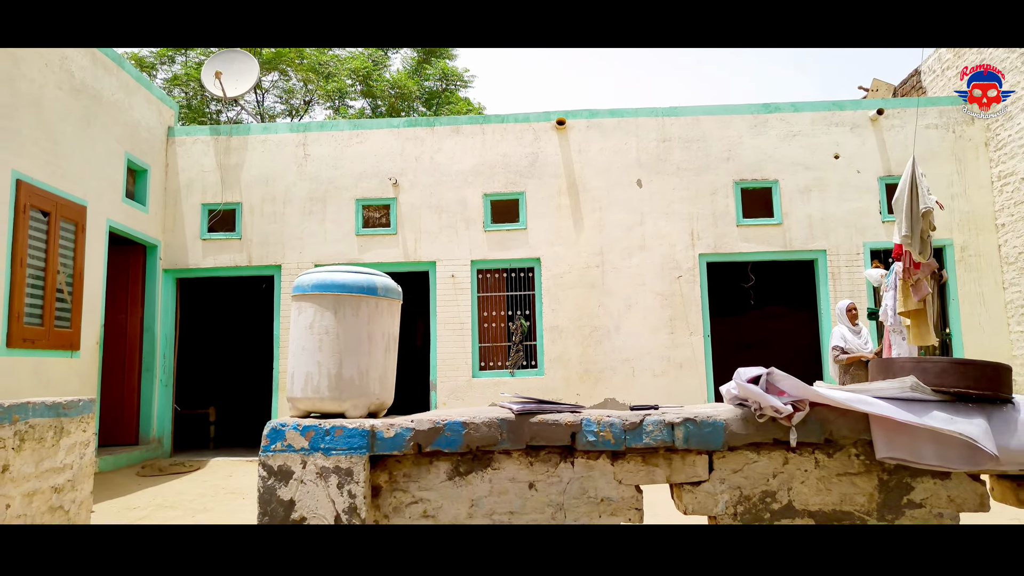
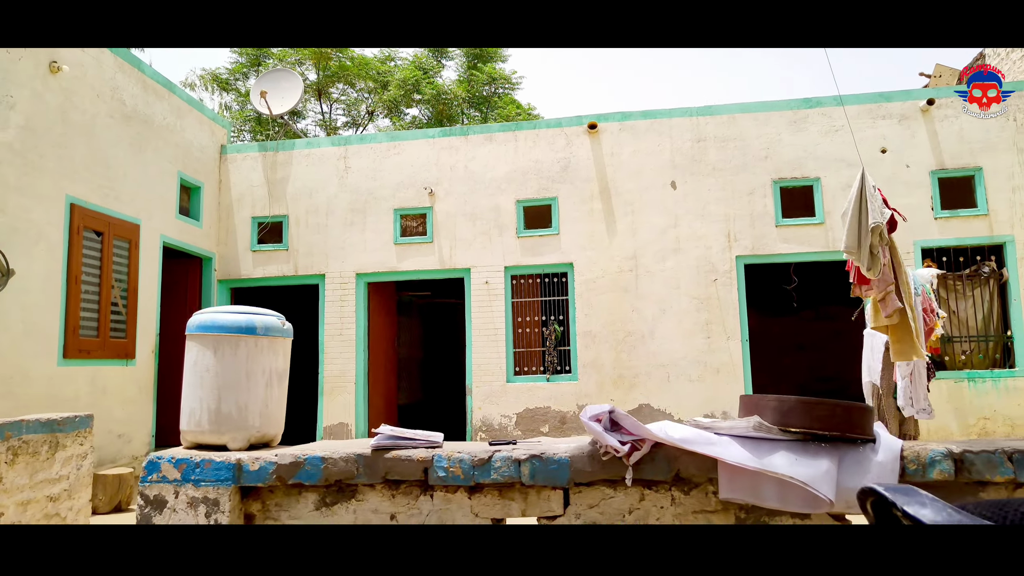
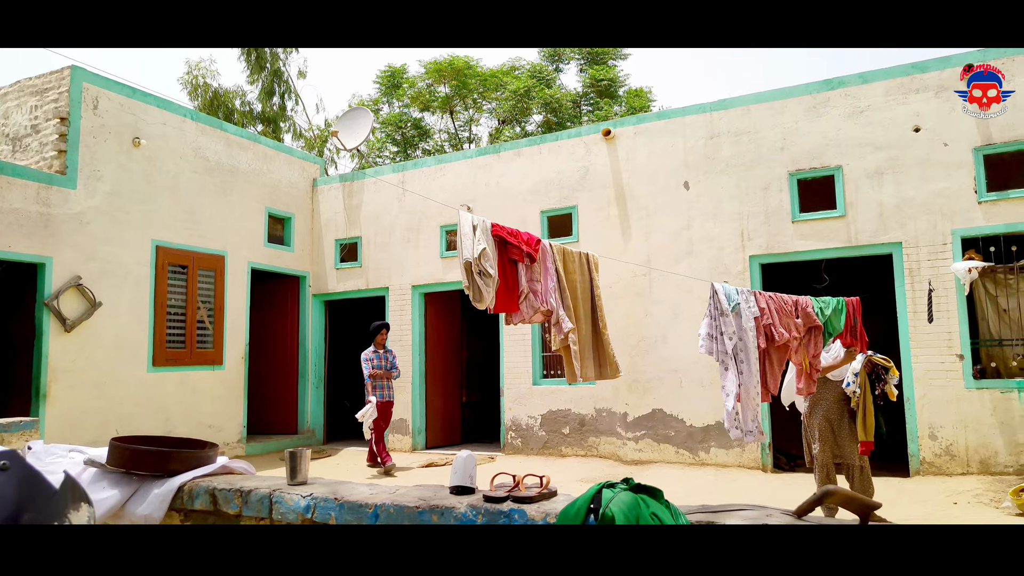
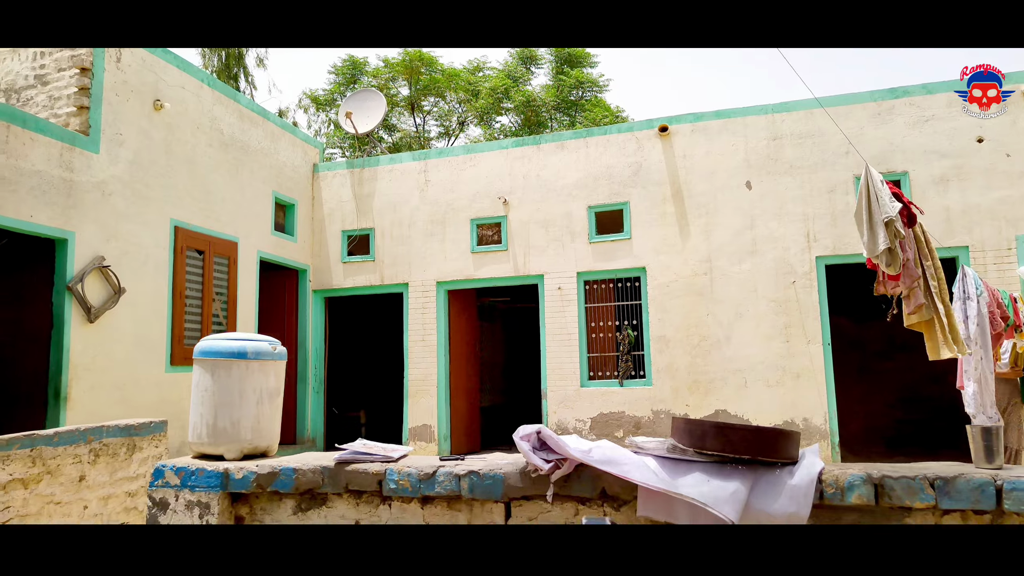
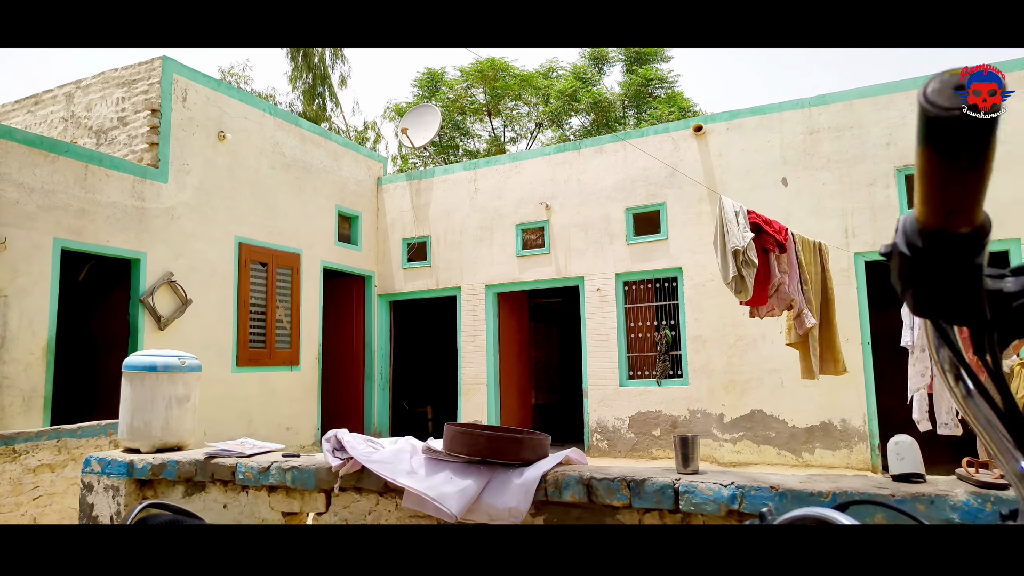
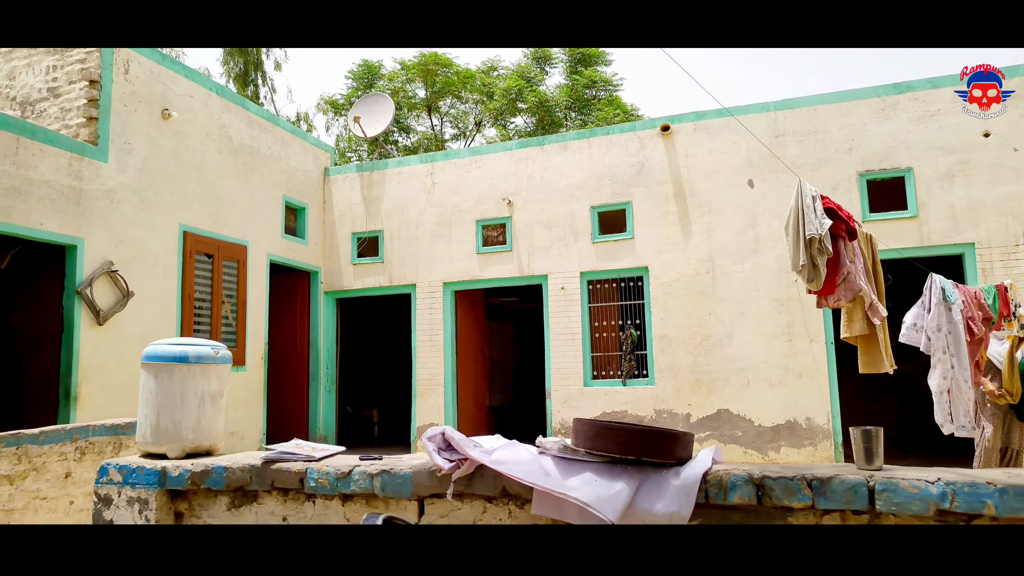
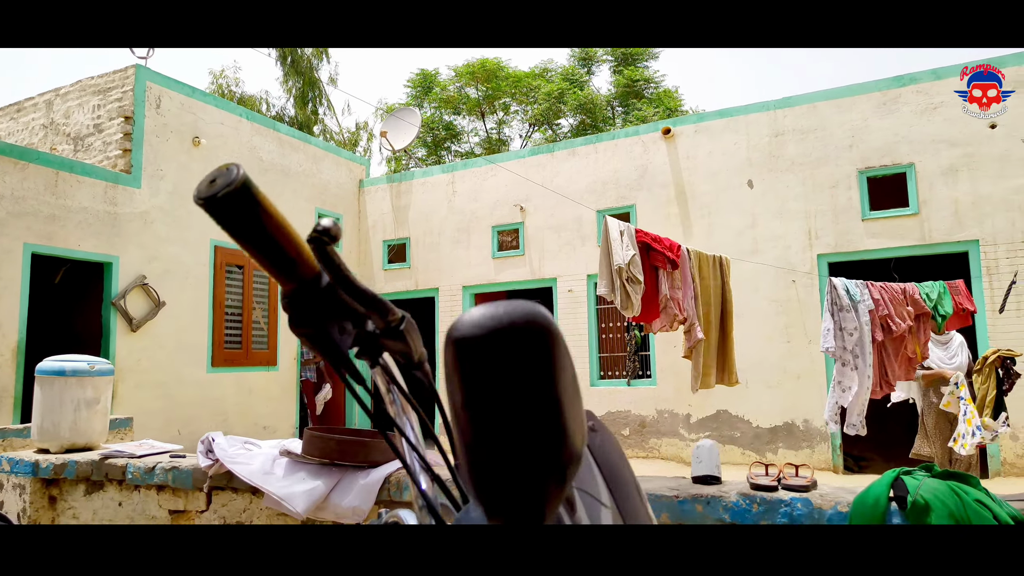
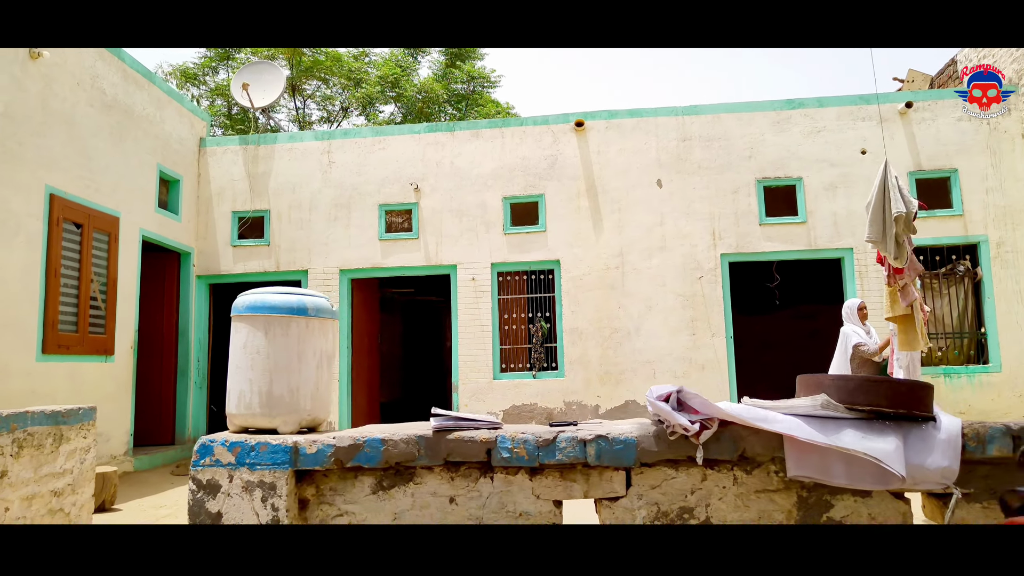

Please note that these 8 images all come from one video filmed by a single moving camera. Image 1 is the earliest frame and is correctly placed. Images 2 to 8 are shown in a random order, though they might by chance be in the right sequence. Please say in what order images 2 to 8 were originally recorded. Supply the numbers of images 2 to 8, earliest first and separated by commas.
8, 2, 4, 6, 5, 7, 3
